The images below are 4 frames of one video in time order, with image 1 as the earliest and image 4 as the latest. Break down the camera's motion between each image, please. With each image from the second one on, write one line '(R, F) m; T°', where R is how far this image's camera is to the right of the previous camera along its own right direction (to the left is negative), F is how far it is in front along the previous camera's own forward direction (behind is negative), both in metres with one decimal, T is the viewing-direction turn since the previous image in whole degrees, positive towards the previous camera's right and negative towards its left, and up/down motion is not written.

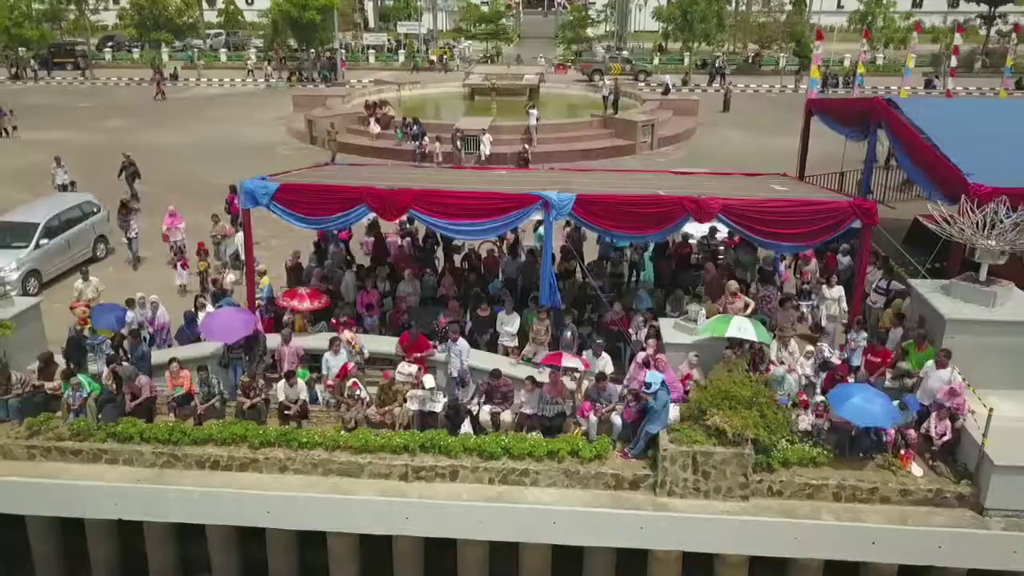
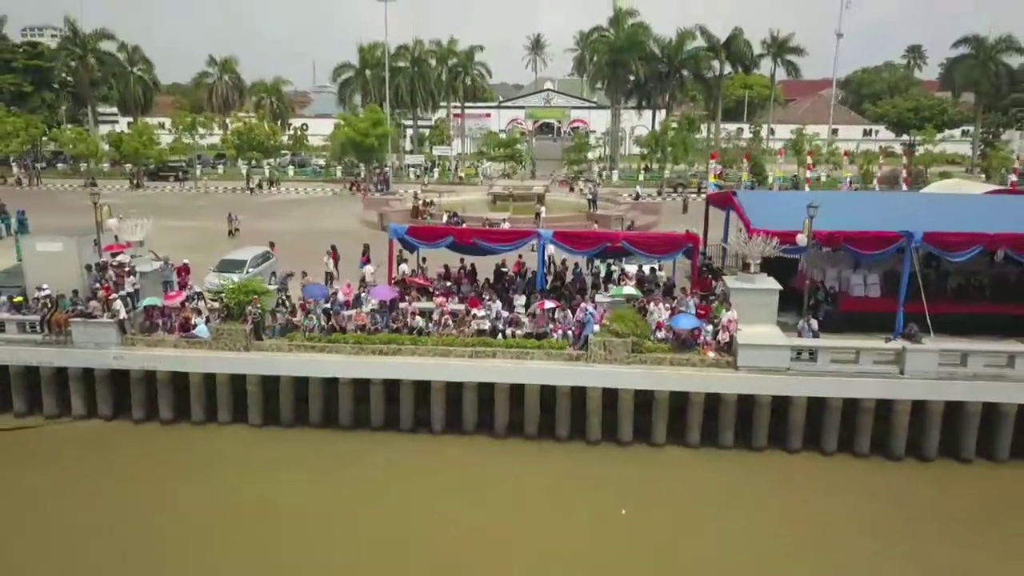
(+0.1, -9.1) m; -1°
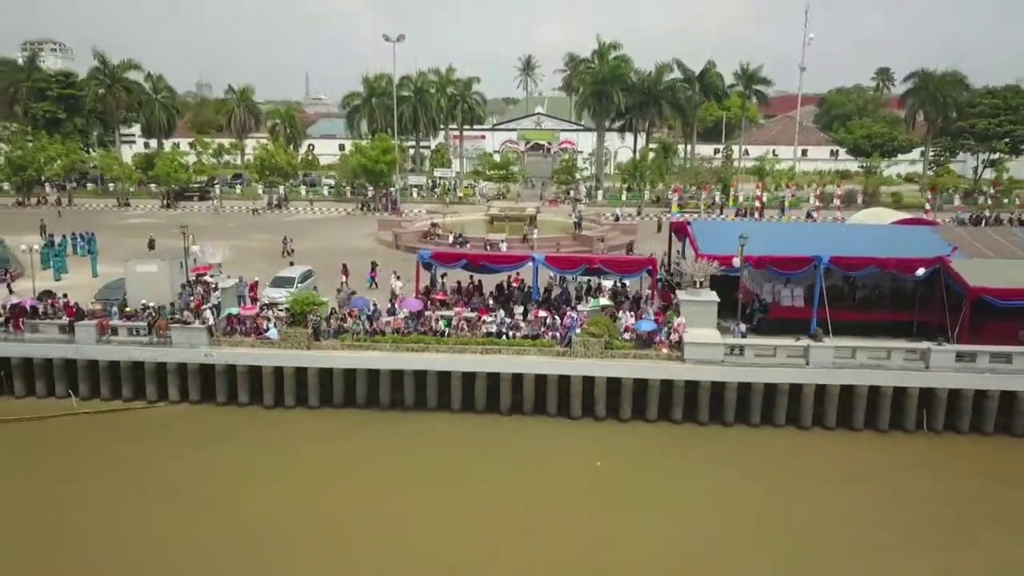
(-0.3, -5.3) m; +1°
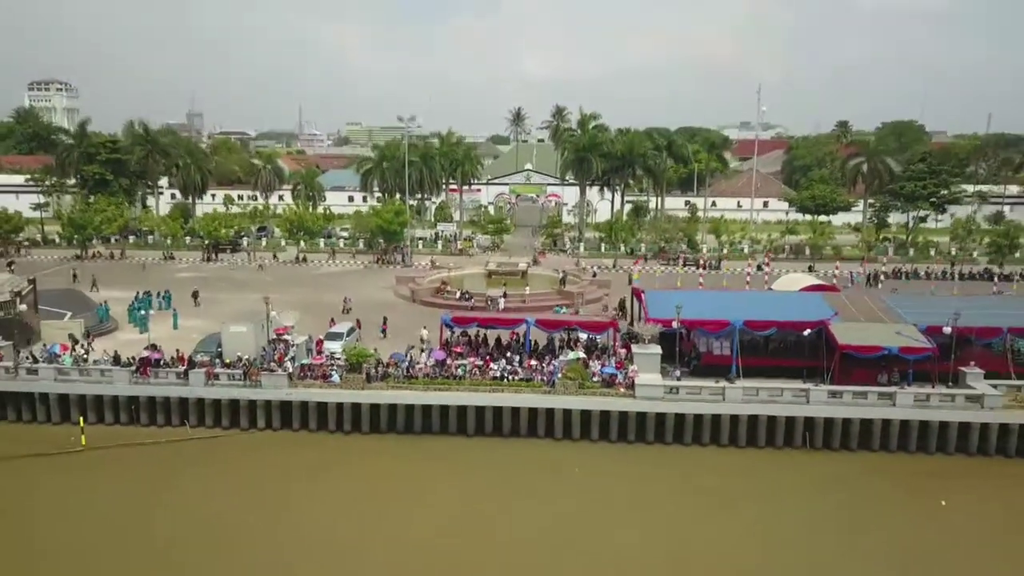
(-0.4, -8.5) m; +1°
